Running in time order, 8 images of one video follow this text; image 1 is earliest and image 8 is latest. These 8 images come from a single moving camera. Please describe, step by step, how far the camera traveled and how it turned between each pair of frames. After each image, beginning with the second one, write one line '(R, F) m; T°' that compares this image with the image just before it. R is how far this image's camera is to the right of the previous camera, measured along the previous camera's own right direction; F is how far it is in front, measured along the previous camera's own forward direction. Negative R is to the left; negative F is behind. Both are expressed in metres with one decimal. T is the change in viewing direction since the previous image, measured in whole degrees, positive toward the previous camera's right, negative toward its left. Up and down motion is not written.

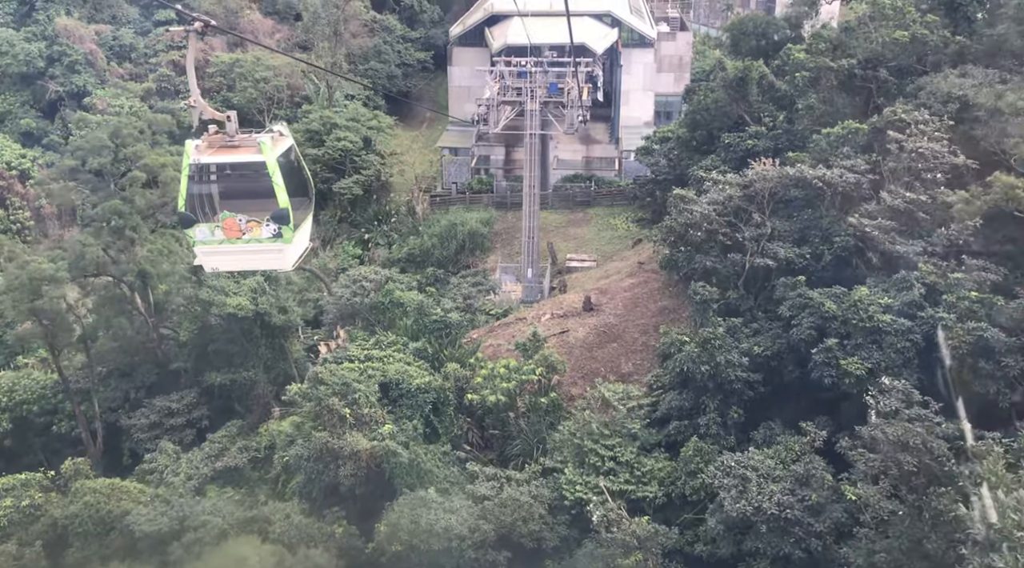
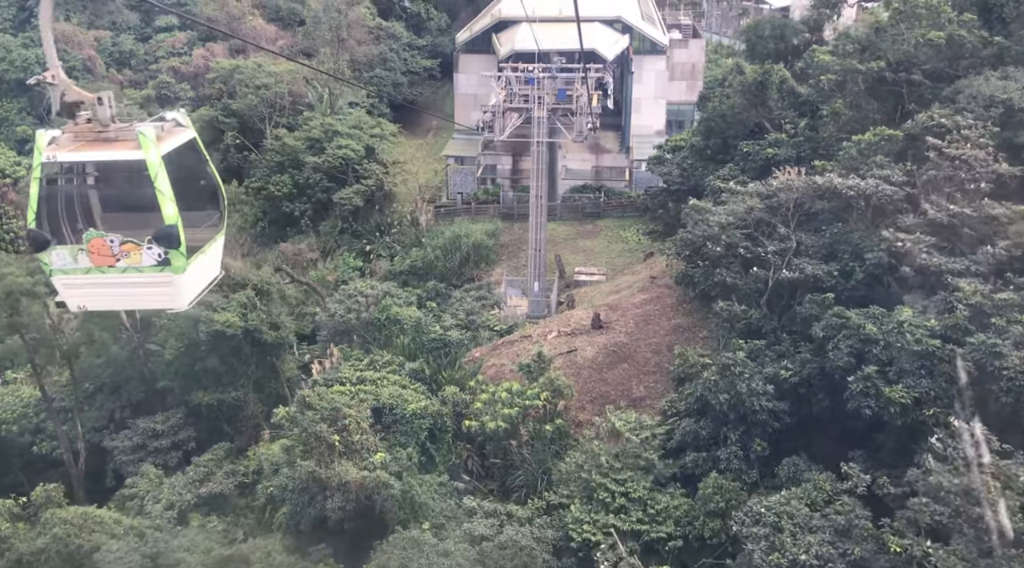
(+0.1, +1.0) m; -1°
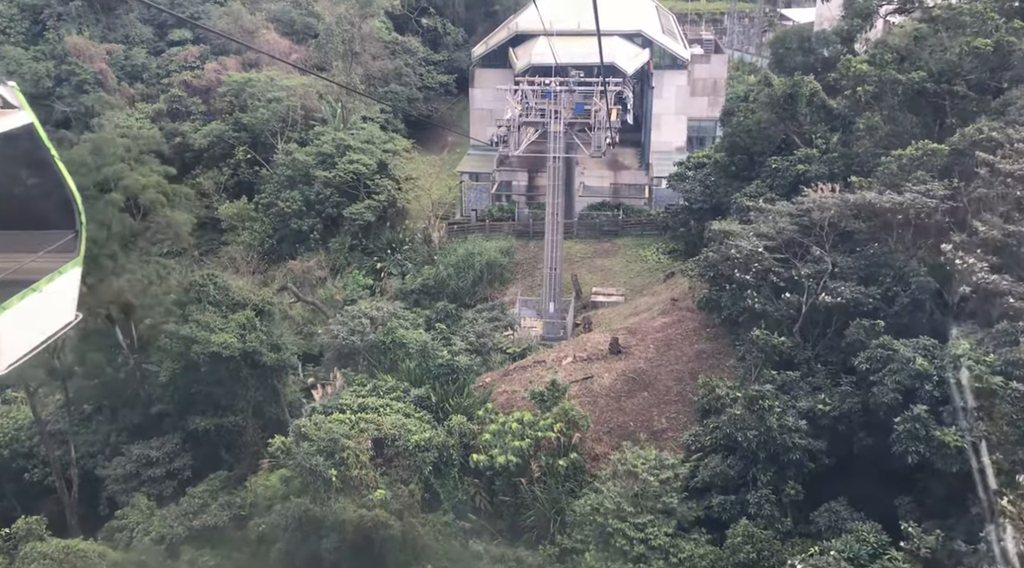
(+0.1, +0.9) m; -1°
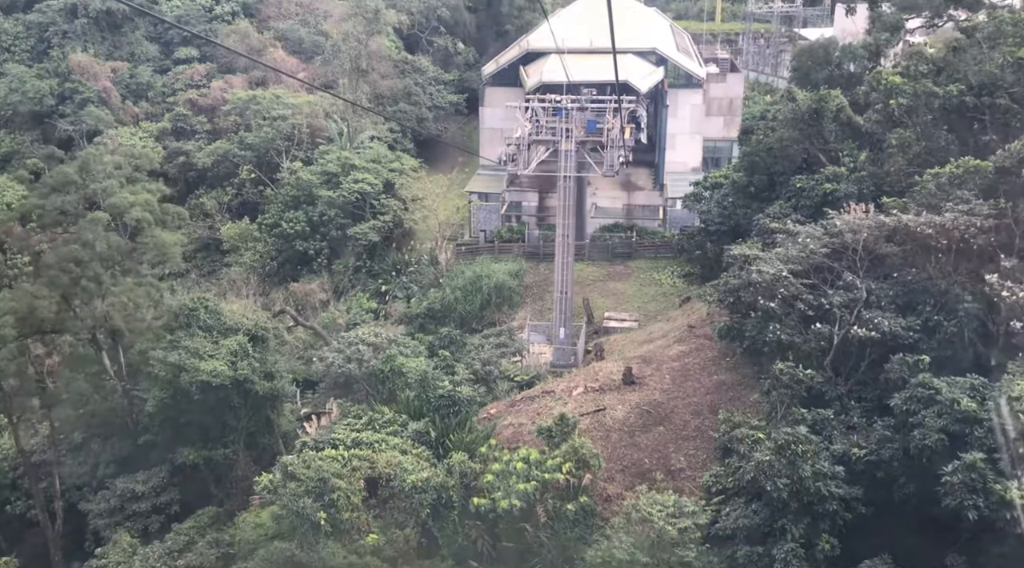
(+0.1, +0.9) m; -1°
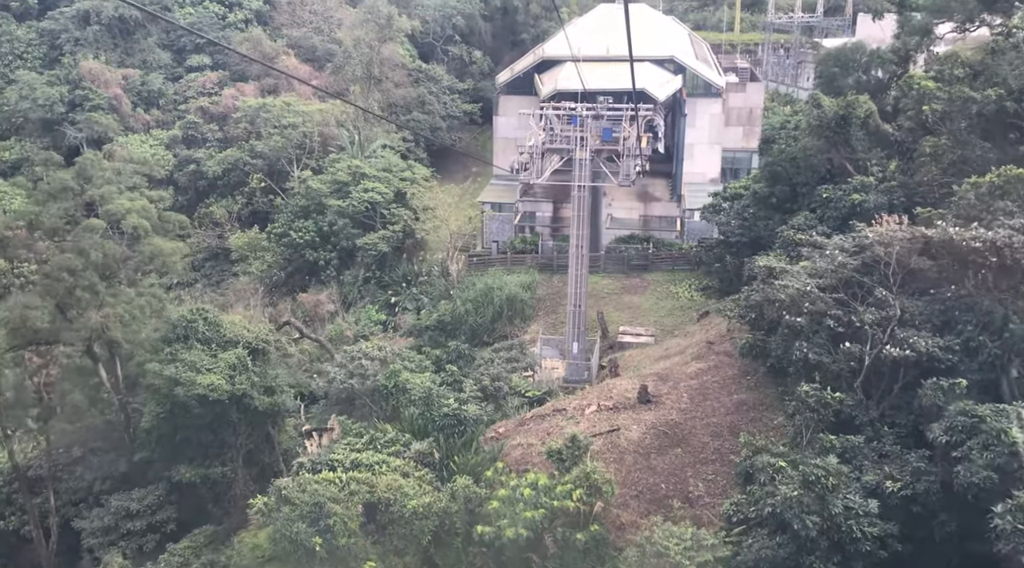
(+0.1, +0.7) m; -1°
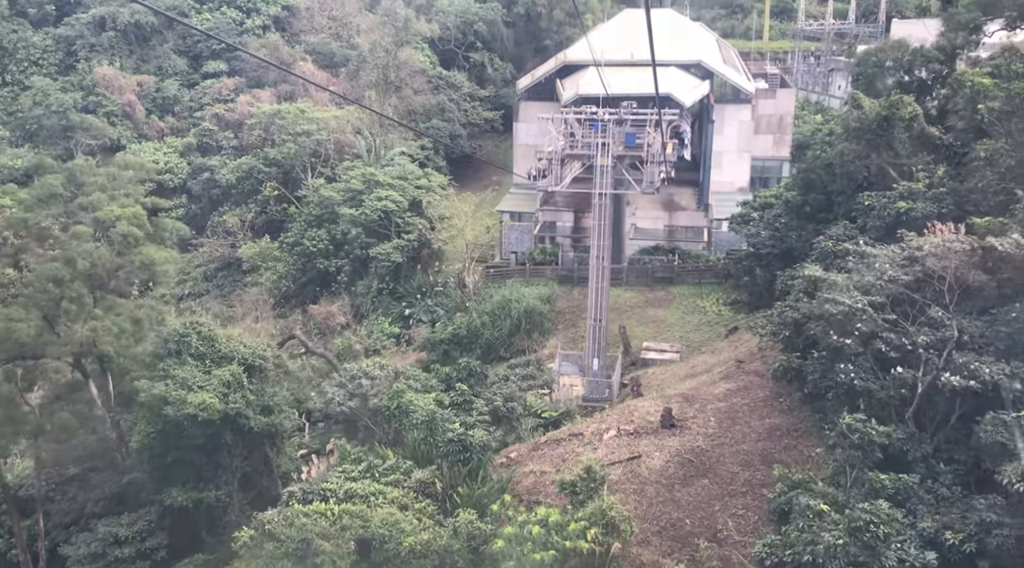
(+0.2, +1.1) m; -1°
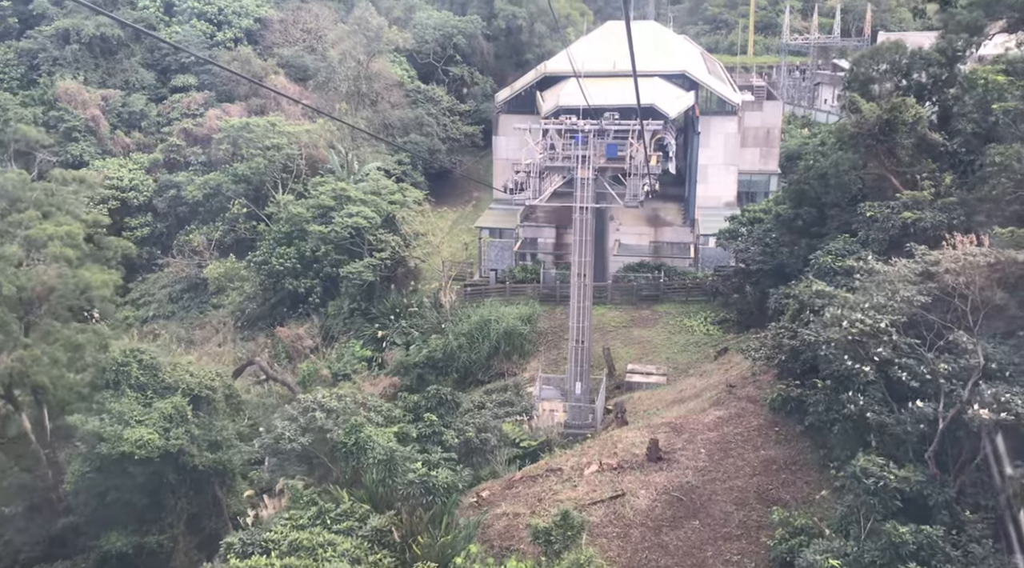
(+0.2, +1.2) m; +1°
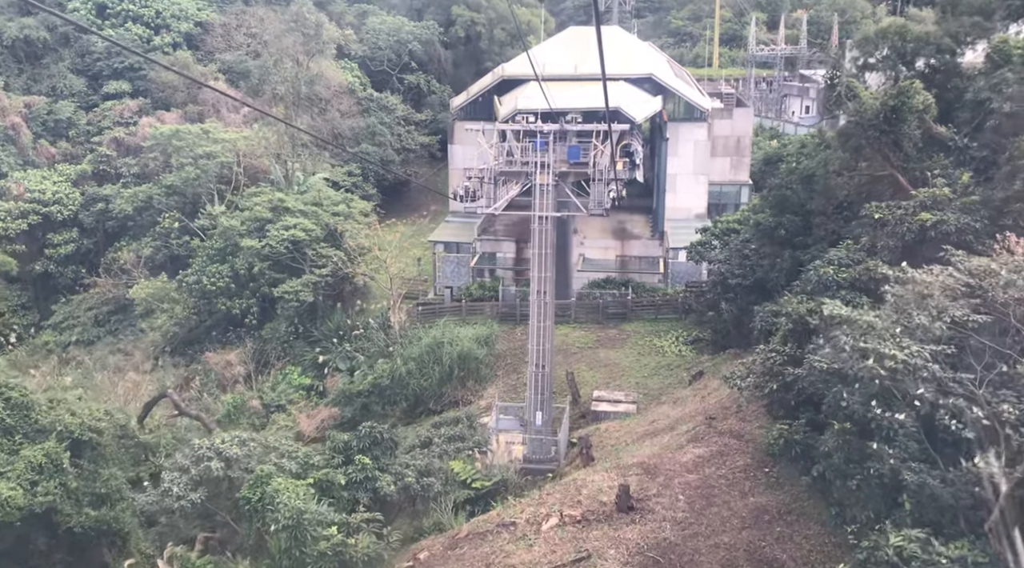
(+0.3, +2.0) m; +2°
